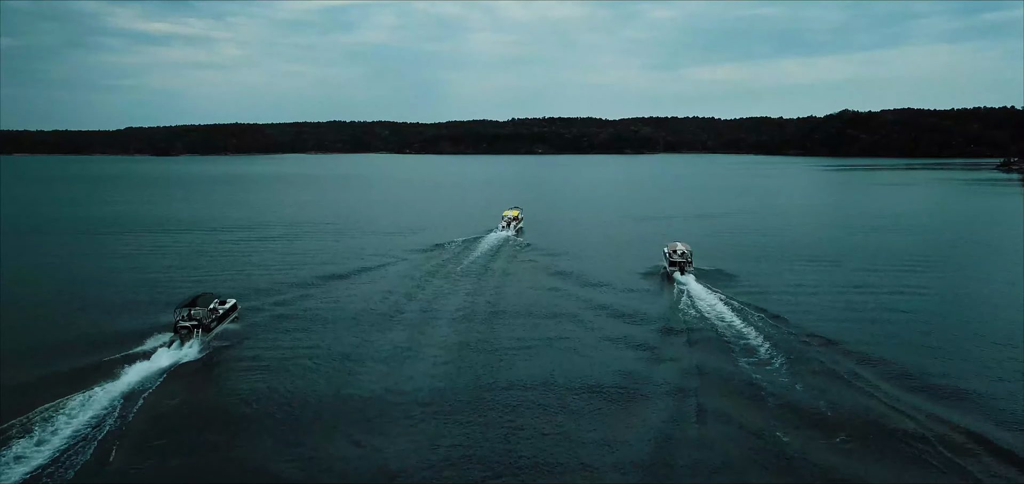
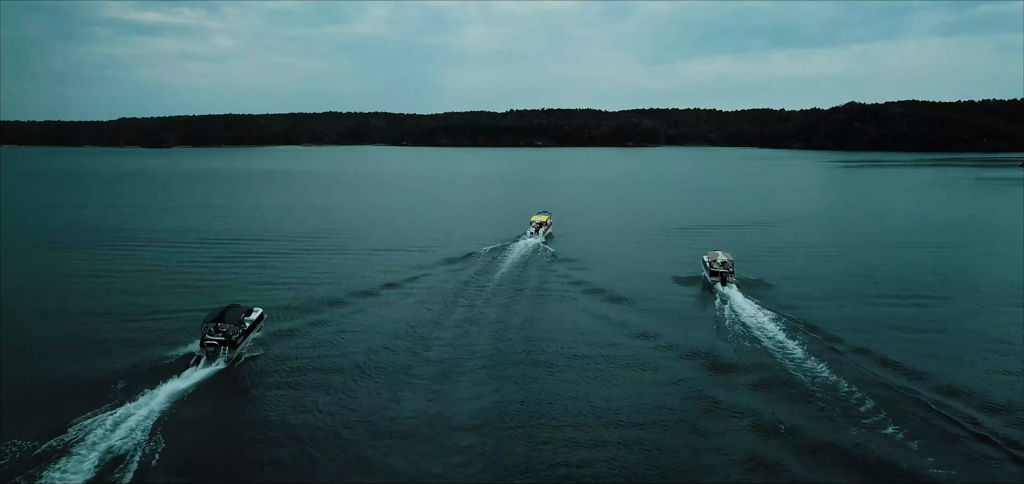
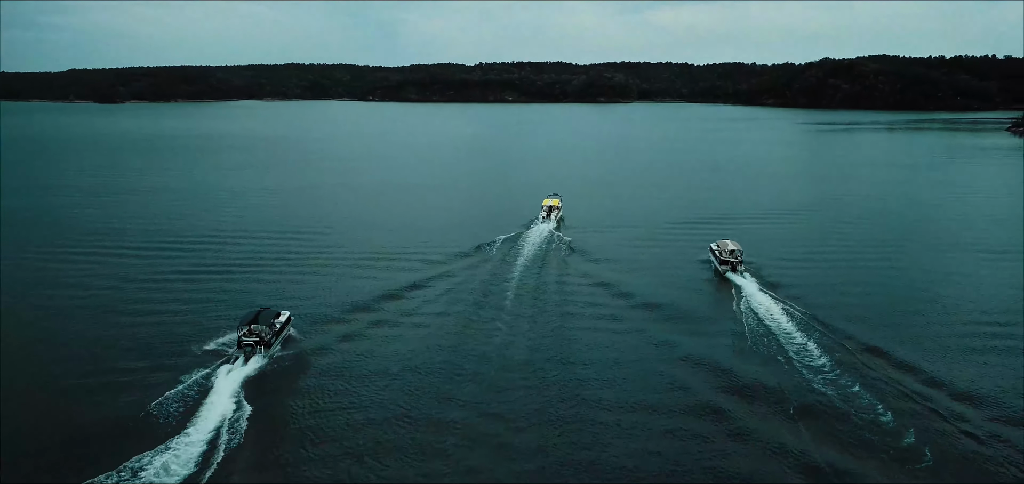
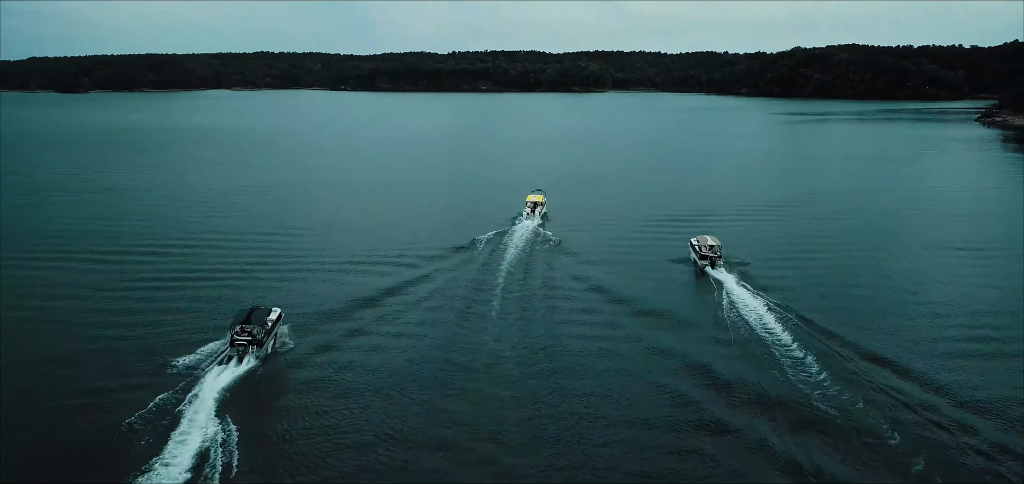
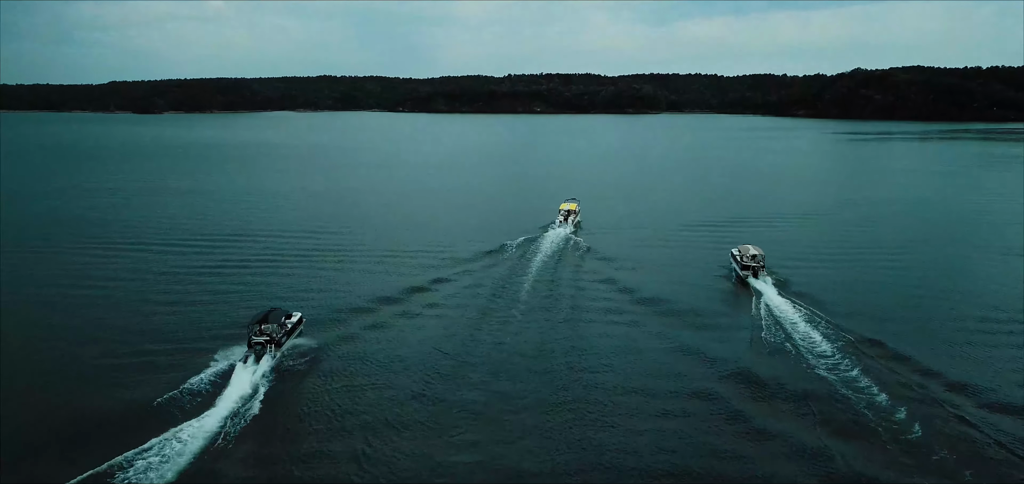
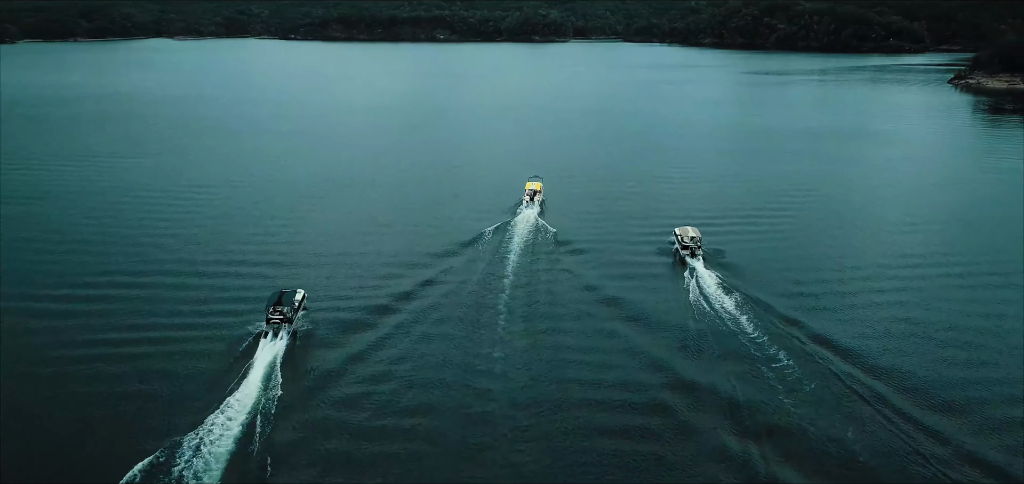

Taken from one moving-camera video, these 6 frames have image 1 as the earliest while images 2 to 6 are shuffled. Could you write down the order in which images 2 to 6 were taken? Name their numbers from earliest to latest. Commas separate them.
2, 5, 3, 4, 6
